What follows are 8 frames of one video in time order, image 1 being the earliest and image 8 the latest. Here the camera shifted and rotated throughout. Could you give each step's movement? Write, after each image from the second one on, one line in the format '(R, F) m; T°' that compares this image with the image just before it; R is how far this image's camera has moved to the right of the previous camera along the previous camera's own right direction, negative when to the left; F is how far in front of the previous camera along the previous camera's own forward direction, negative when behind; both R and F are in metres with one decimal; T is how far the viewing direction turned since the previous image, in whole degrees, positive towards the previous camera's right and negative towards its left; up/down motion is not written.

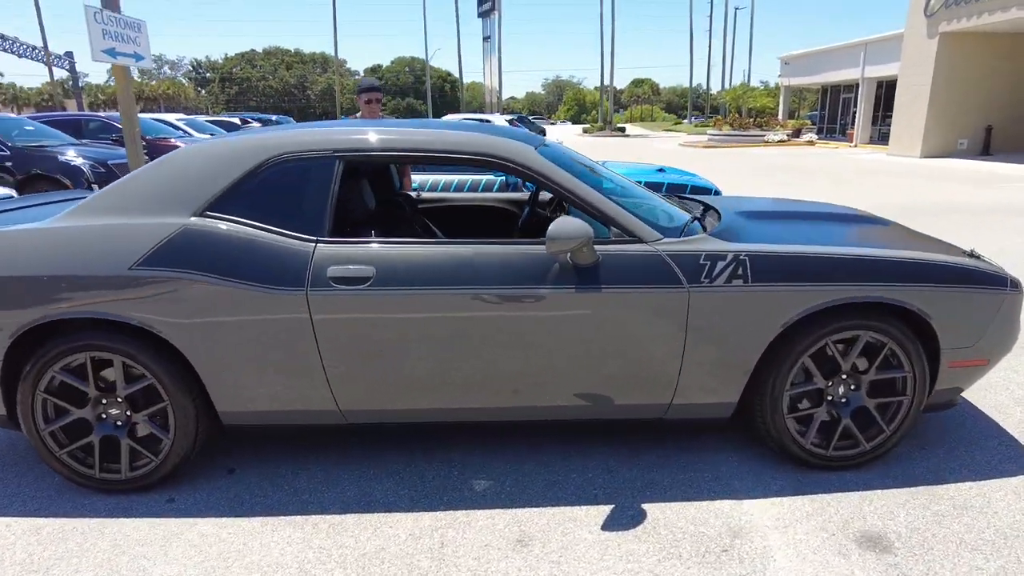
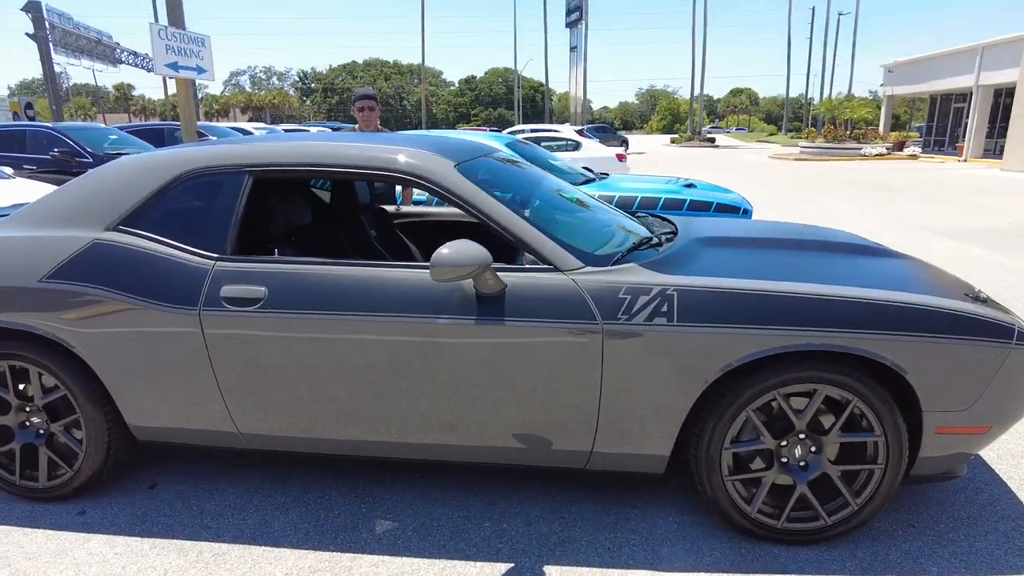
(+0.7, +0.3) m; -8°
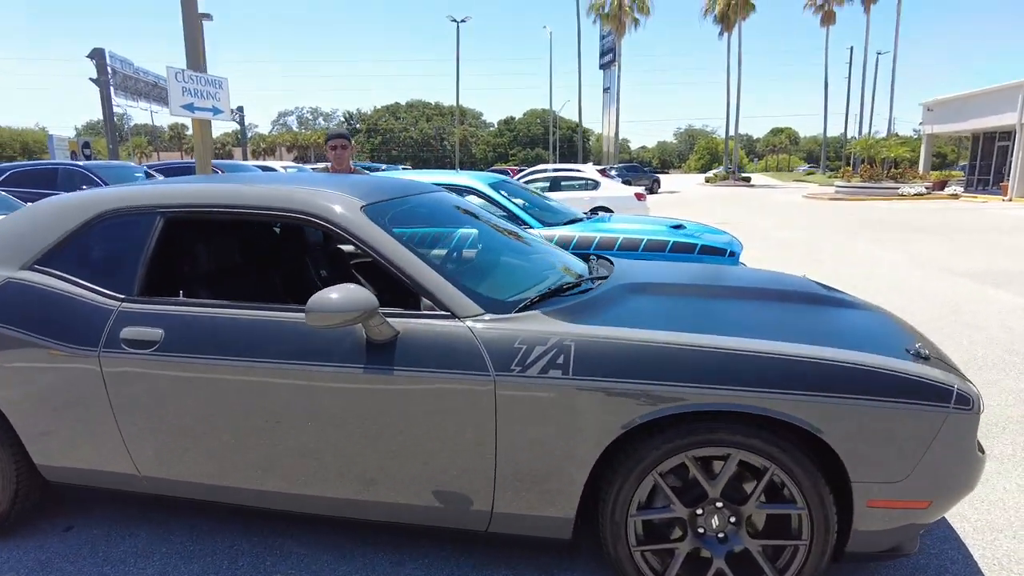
(+0.5, +0.1) m; -4°
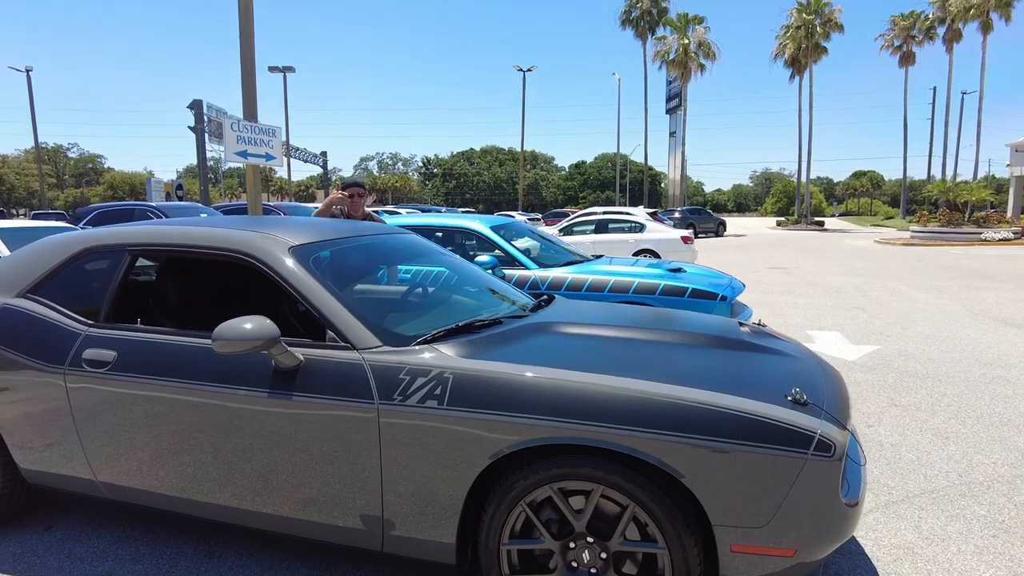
(+0.6, -0.1) m; -7°
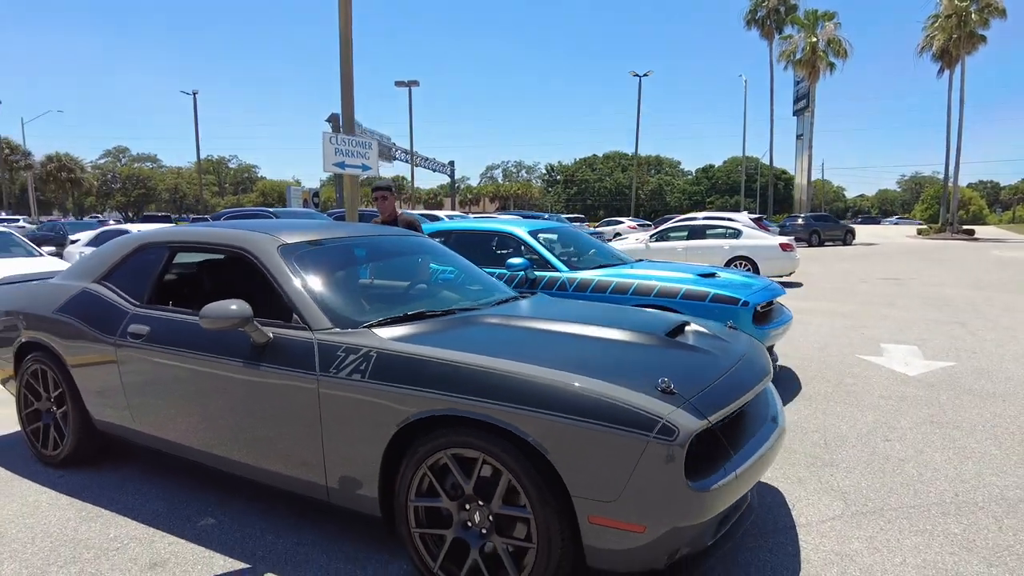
(+0.8, -0.2) m; -11°
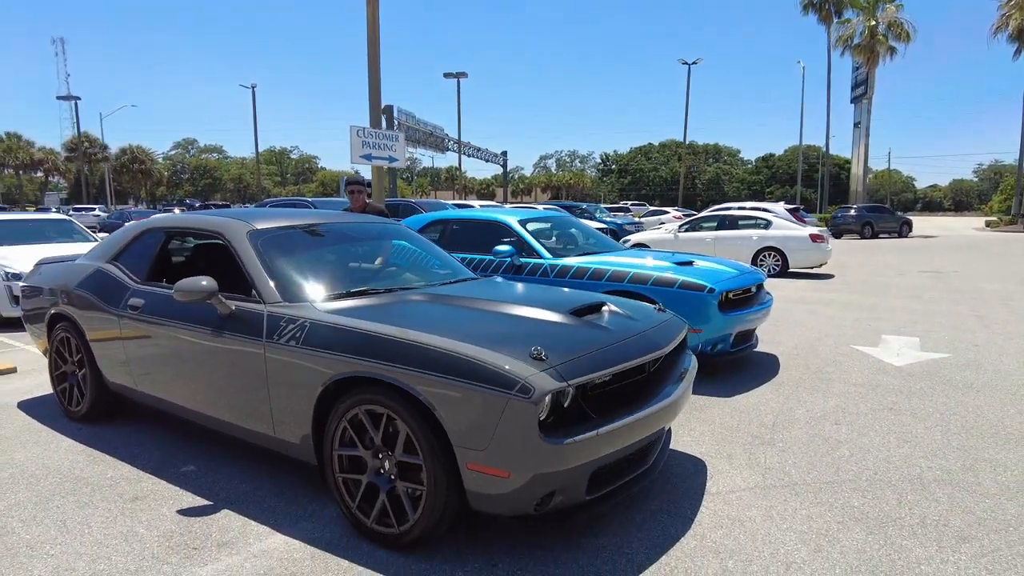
(+0.6, -0.3) m; -5°
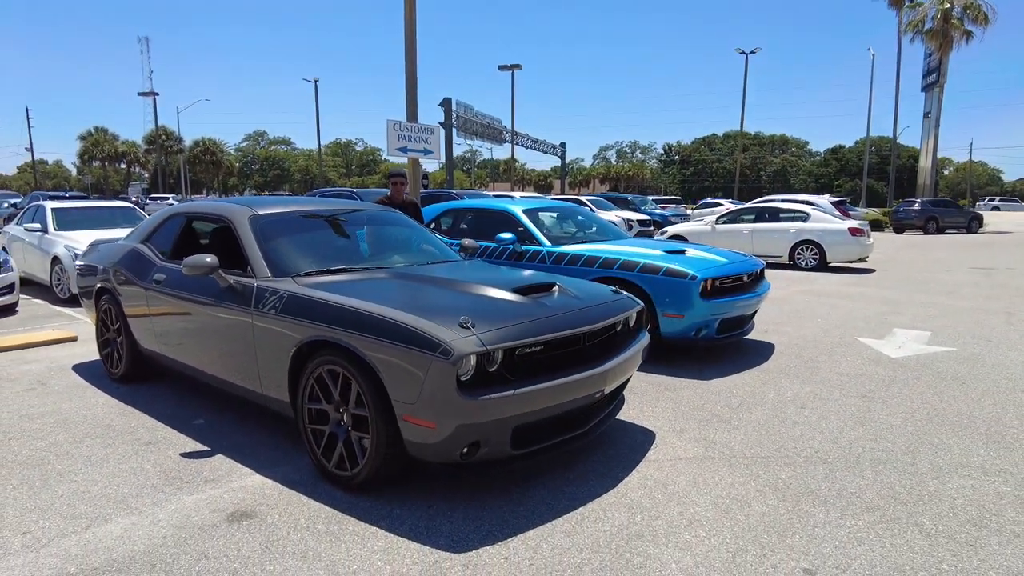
(+0.6, -0.3) m; -5°
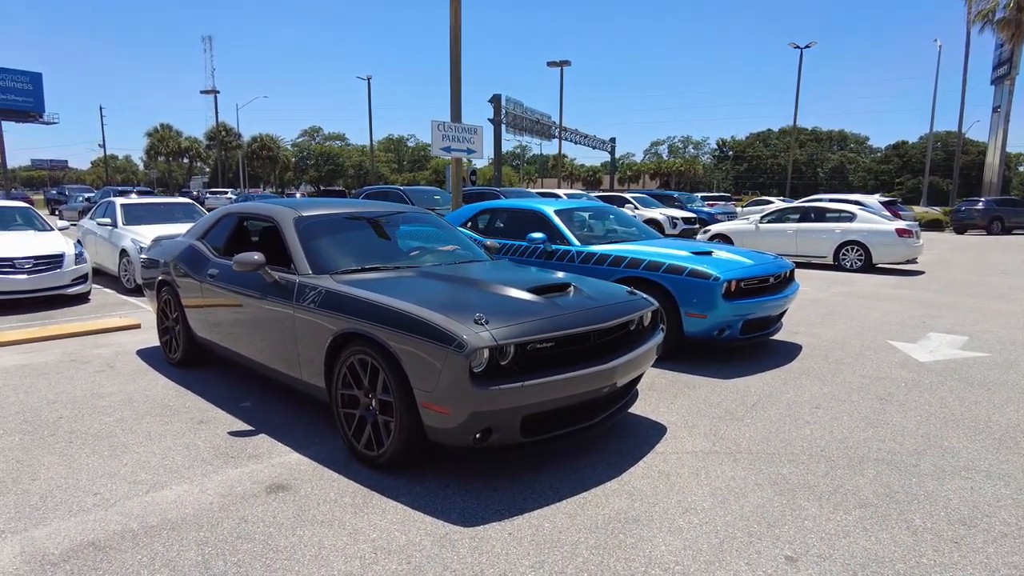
(+0.2, -0.2) m; -4°
